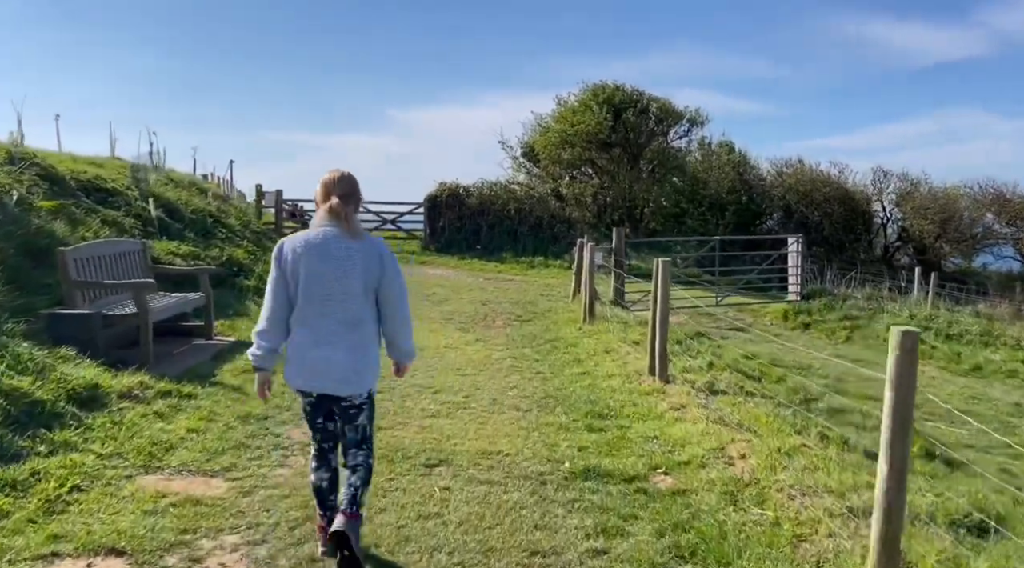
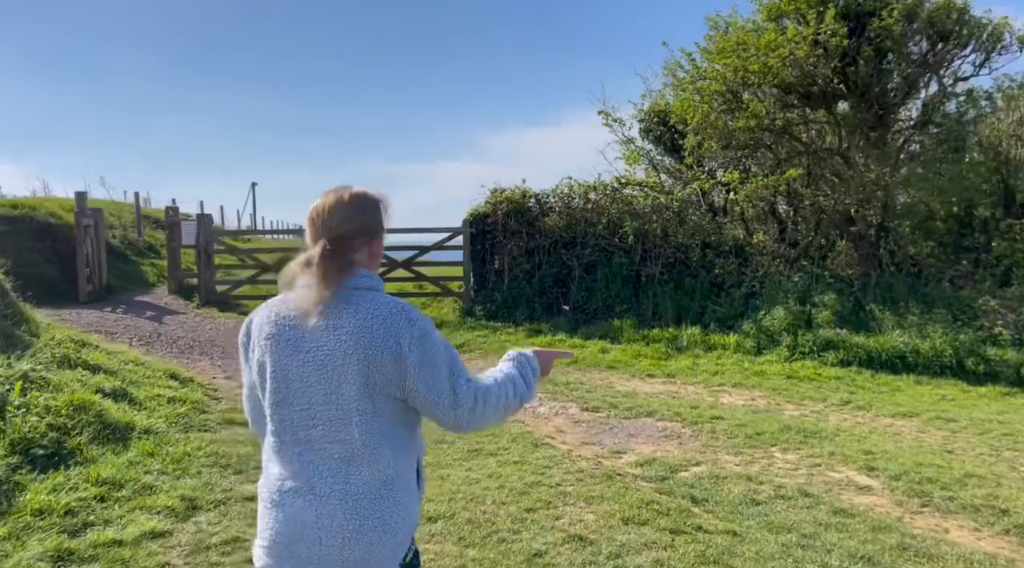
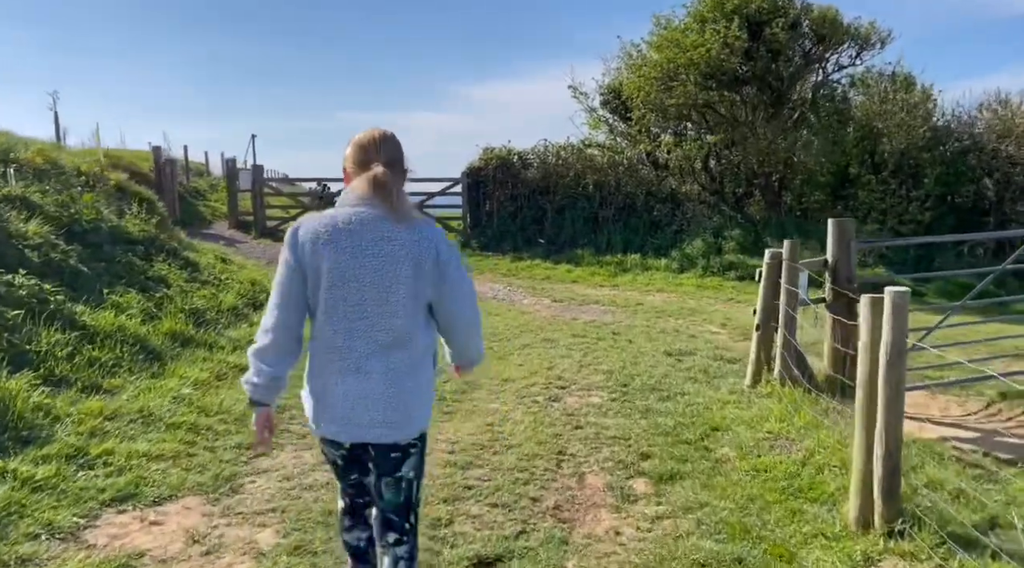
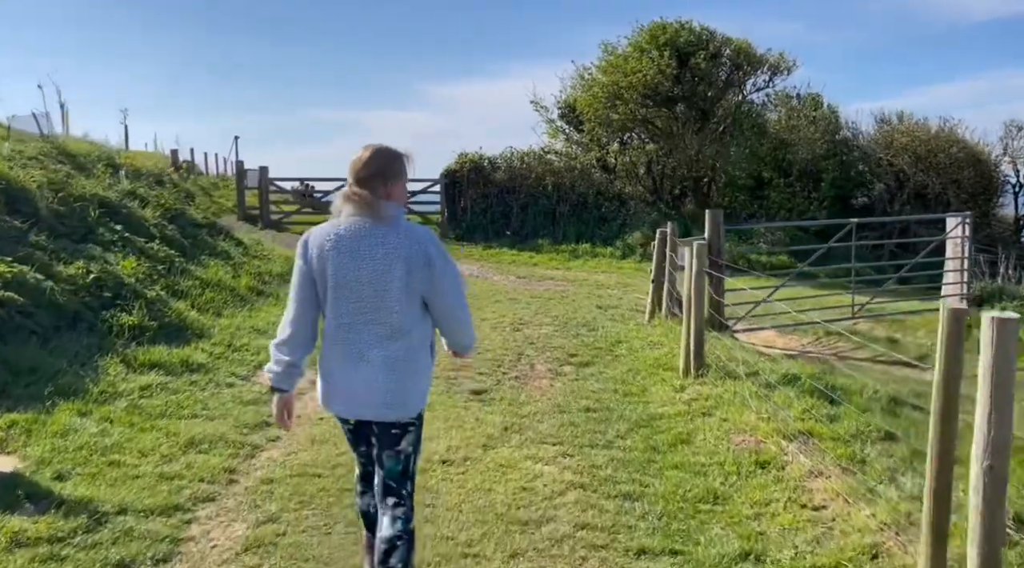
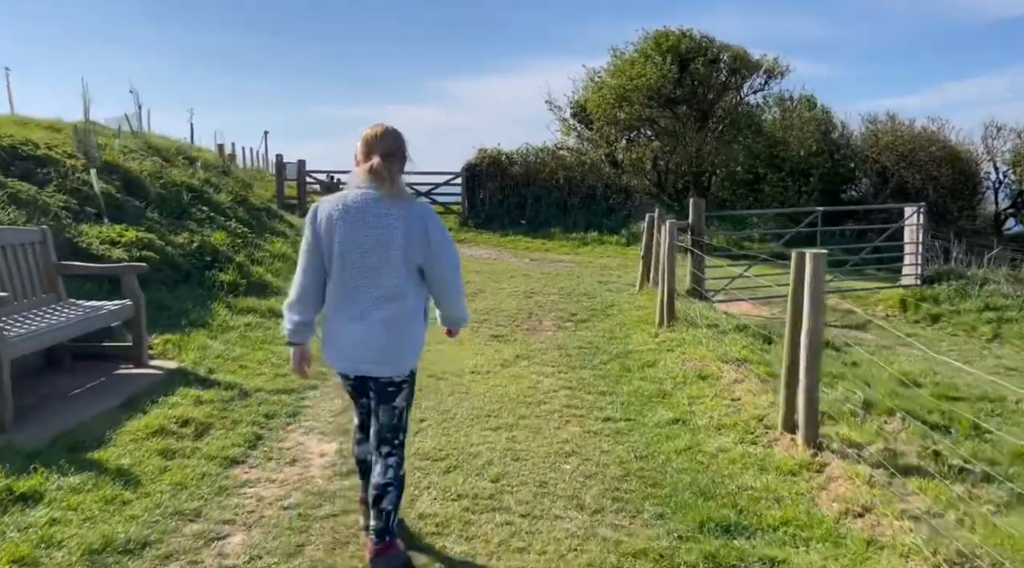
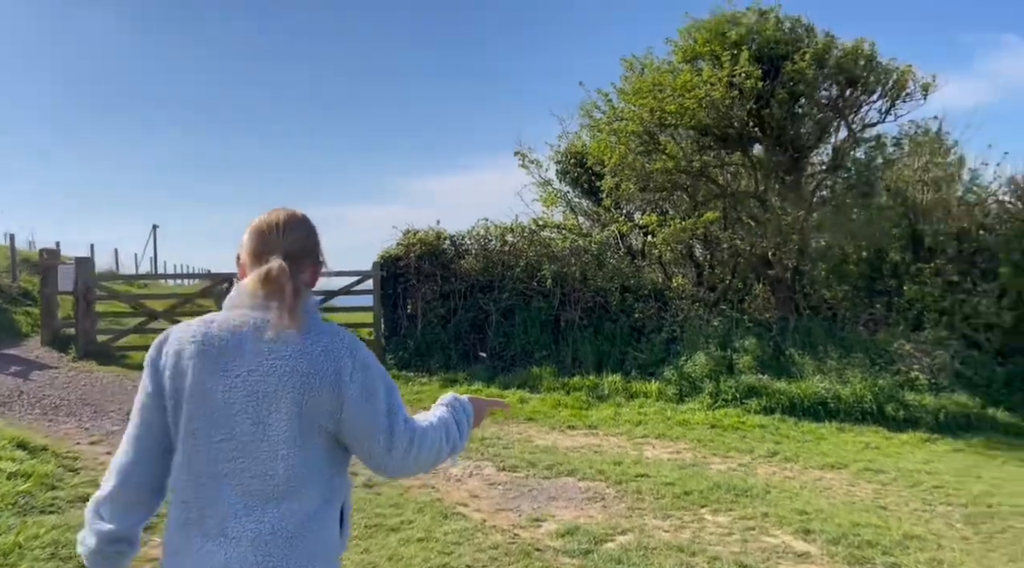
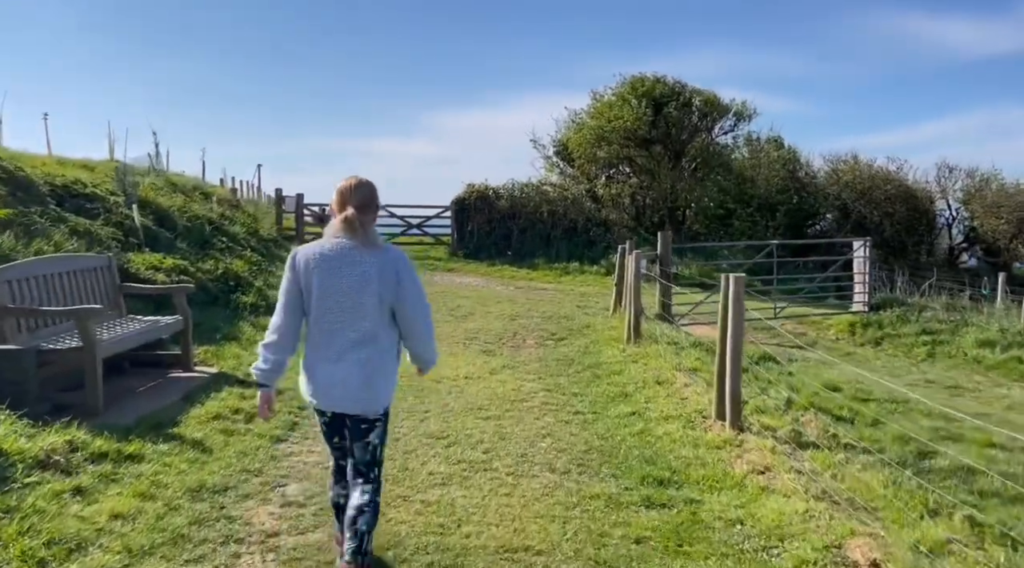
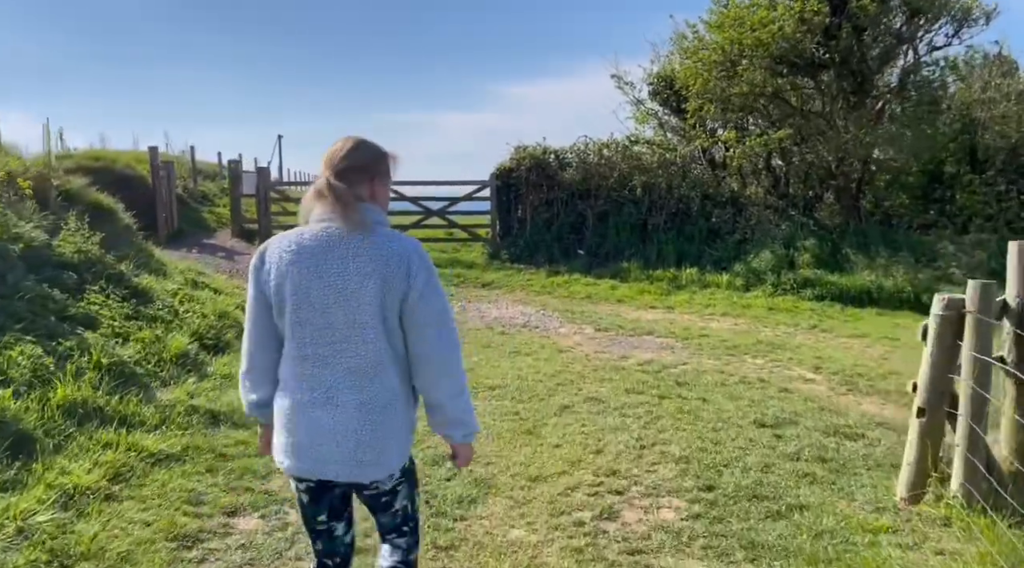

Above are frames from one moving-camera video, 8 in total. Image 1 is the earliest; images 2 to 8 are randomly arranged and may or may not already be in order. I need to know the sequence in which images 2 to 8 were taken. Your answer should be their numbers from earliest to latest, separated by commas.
7, 5, 4, 3, 8, 2, 6
